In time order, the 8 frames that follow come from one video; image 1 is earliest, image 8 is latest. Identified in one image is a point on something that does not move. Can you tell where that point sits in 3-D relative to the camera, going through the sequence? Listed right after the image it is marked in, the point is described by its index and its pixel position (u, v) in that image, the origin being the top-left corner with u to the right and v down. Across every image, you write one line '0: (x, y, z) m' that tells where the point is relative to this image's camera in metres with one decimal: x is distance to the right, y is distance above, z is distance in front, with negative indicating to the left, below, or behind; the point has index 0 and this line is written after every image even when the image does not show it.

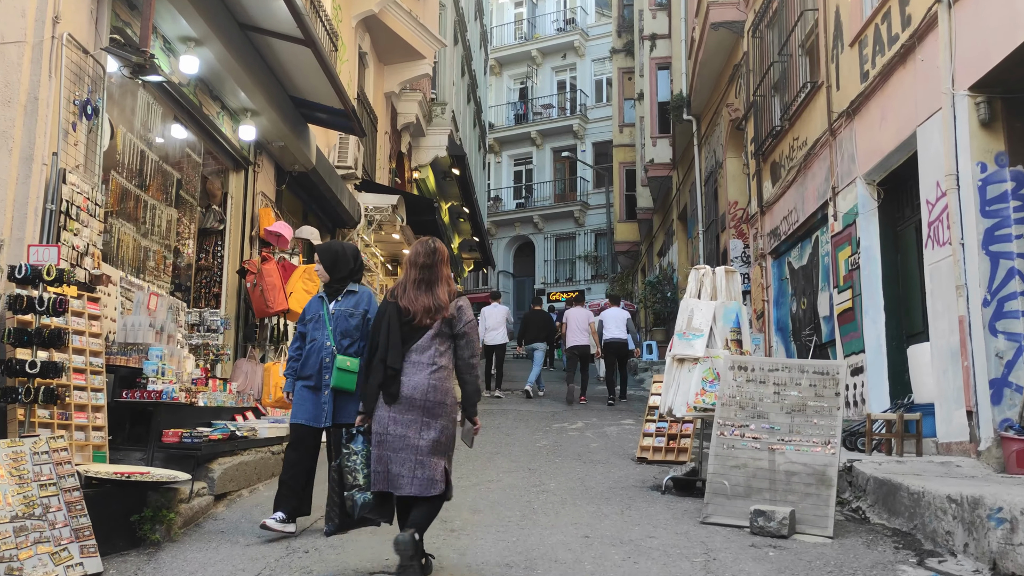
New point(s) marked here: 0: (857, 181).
0: (+3.3, +1.0, +8.3) m
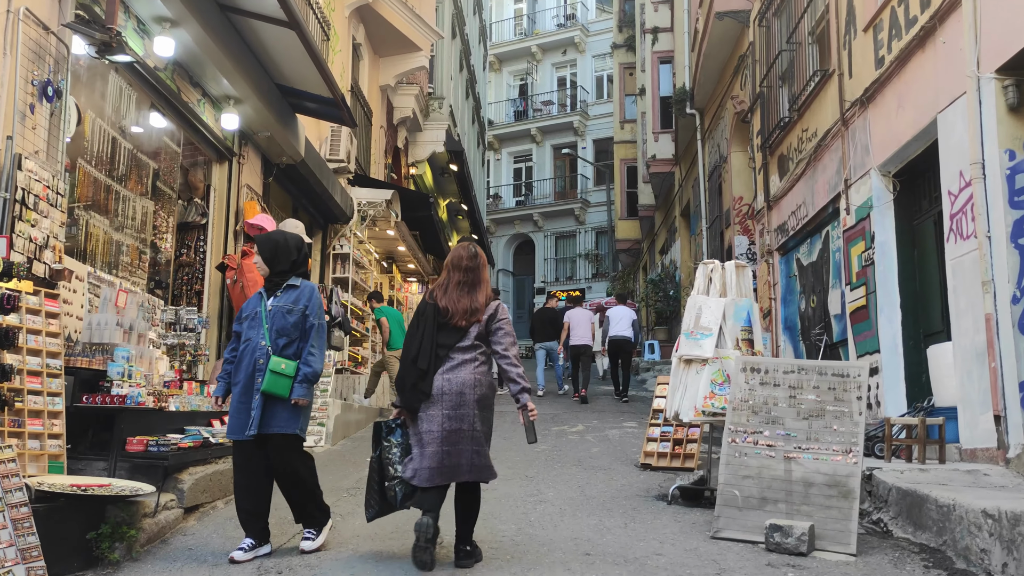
0: (+3.3, +1.1, +7.9) m
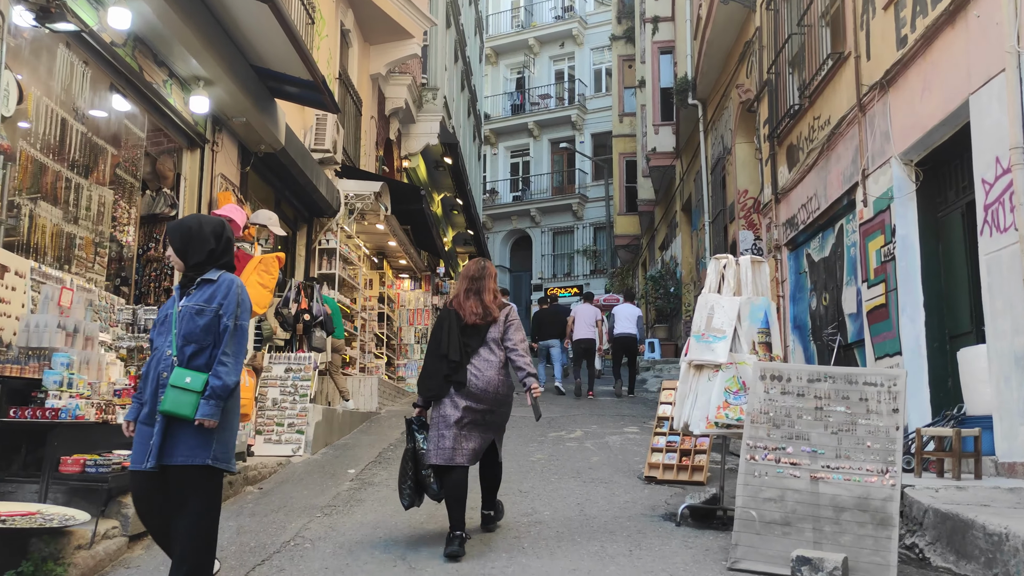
0: (+3.3, +1.1, +7.3) m
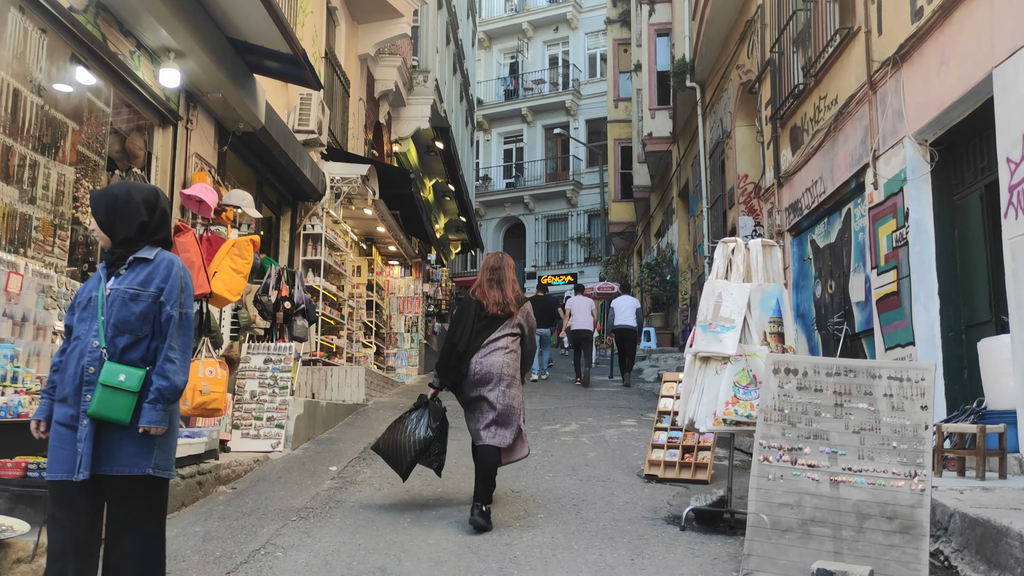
0: (+3.2, +1.2, +7.0) m
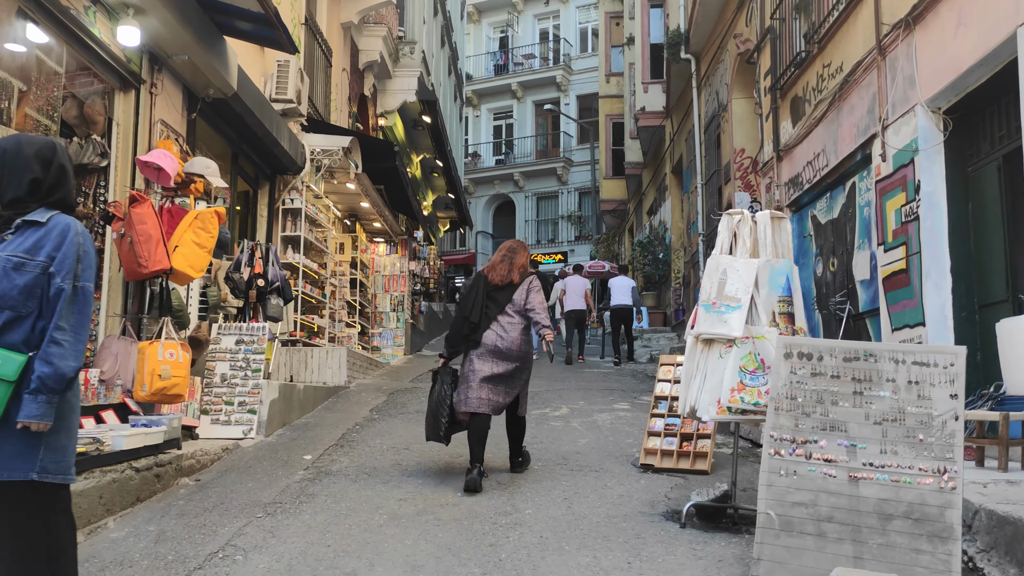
0: (+3.1, +1.4, +6.6) m
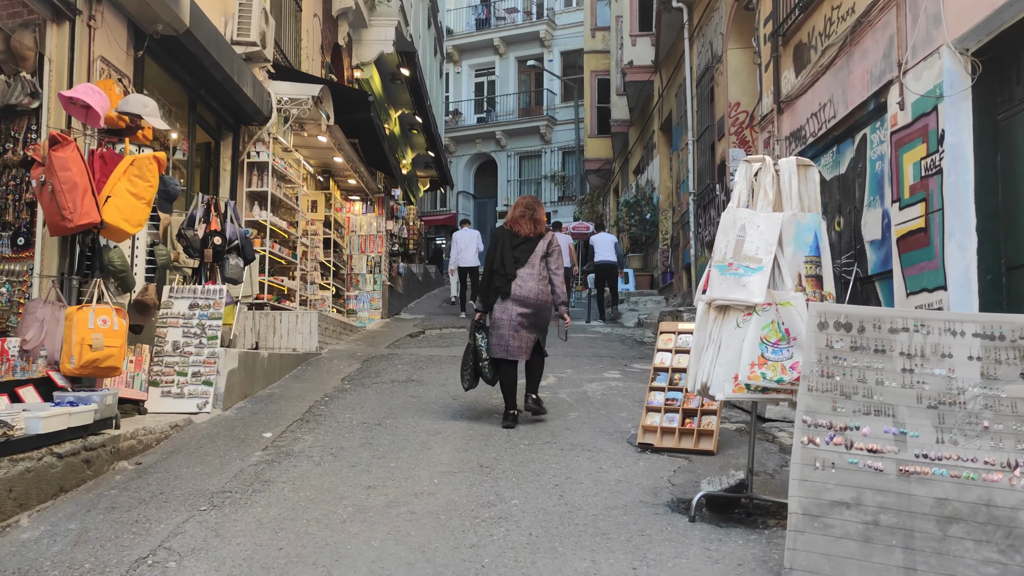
0: (+3.0, +1.6, +5.9) m
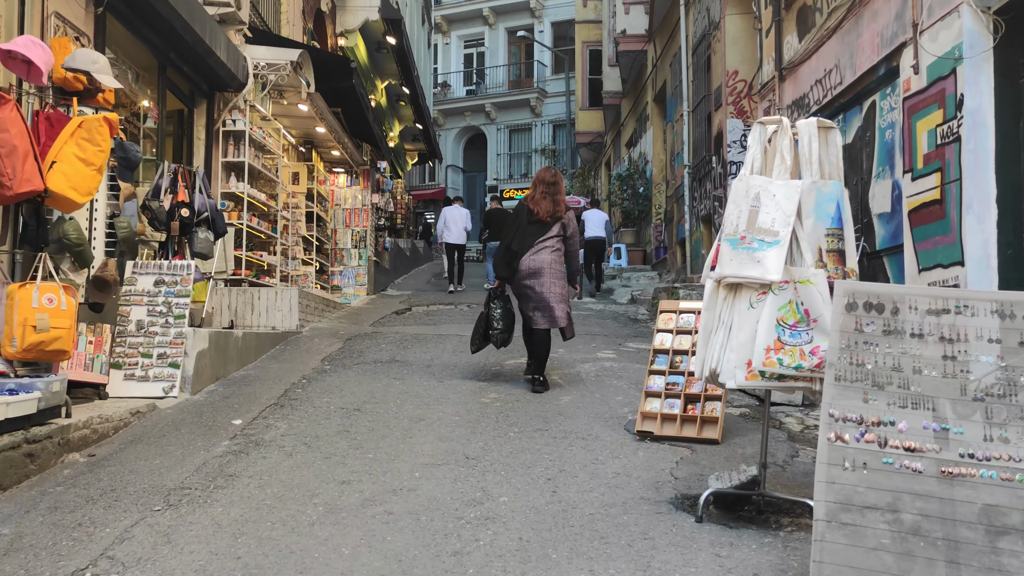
0: (+2.9, +1.8, +5.5) m
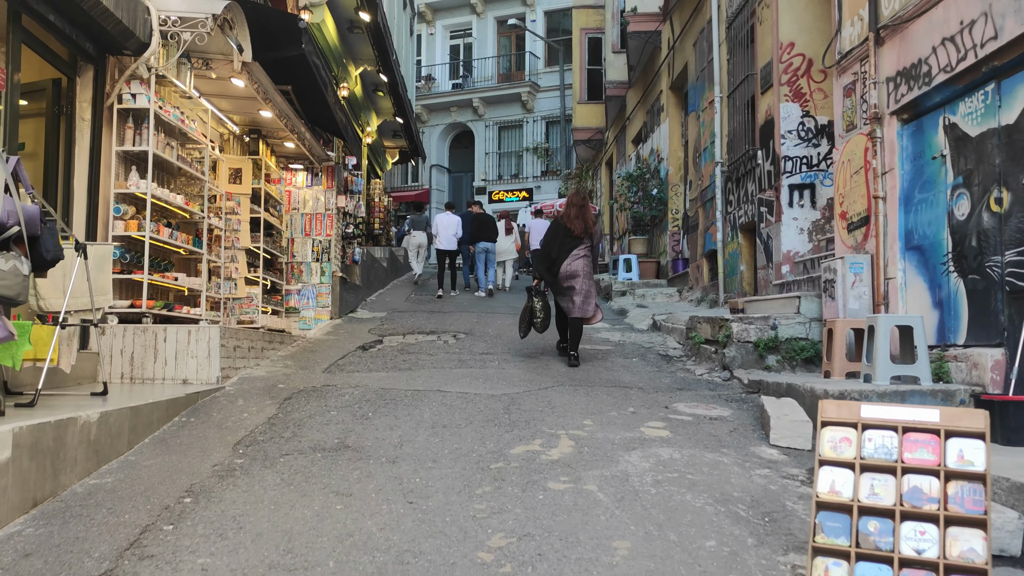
0: (+3.0, +1.5, +3.2) m
